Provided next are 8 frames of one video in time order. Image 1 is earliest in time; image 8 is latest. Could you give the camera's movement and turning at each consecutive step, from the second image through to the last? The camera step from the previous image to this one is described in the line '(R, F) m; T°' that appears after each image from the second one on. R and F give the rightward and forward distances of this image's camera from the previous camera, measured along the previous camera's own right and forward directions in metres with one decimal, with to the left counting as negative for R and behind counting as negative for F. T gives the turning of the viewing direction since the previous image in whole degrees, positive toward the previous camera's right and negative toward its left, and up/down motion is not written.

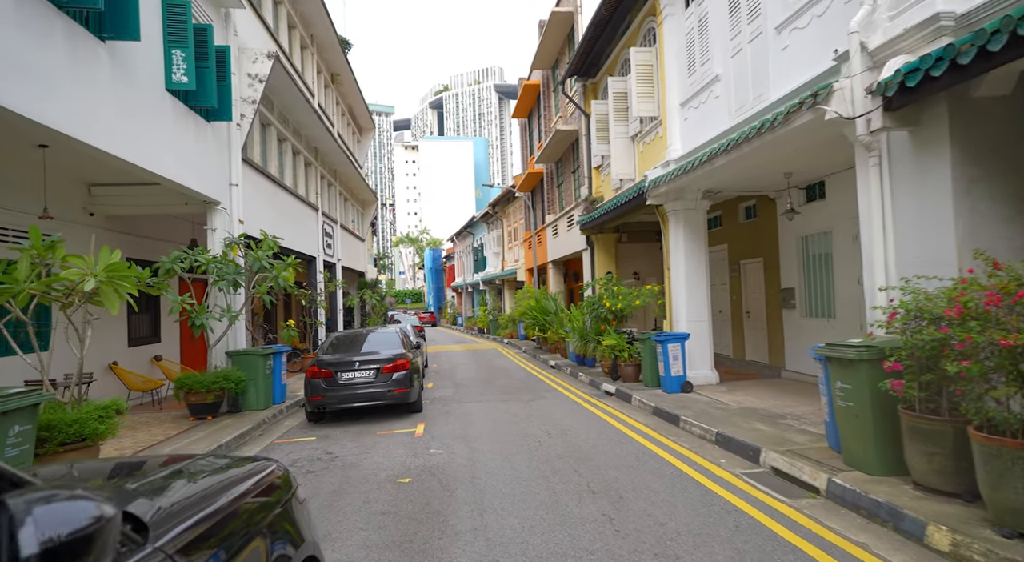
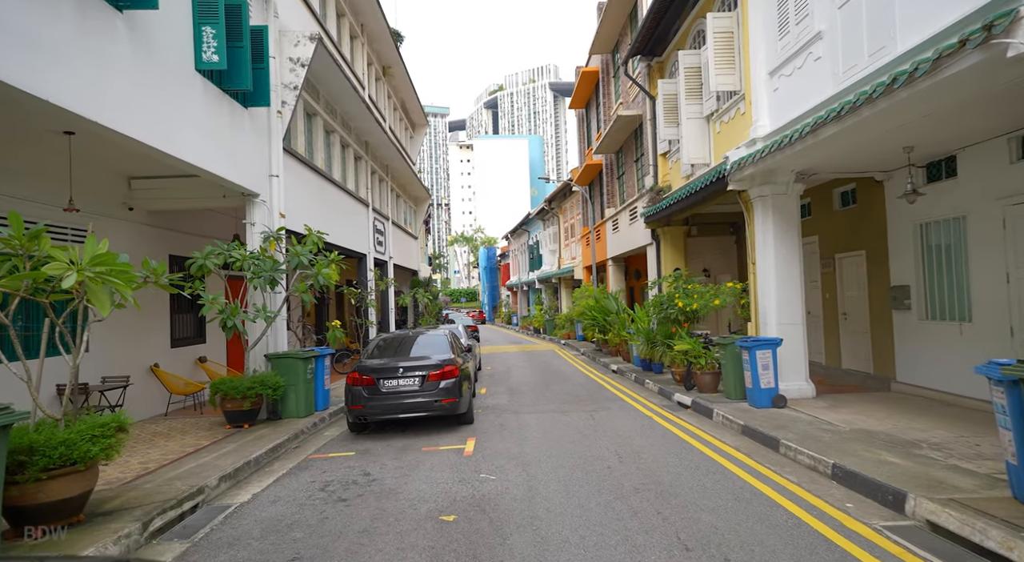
(-0.1, +1.1) m; -5°
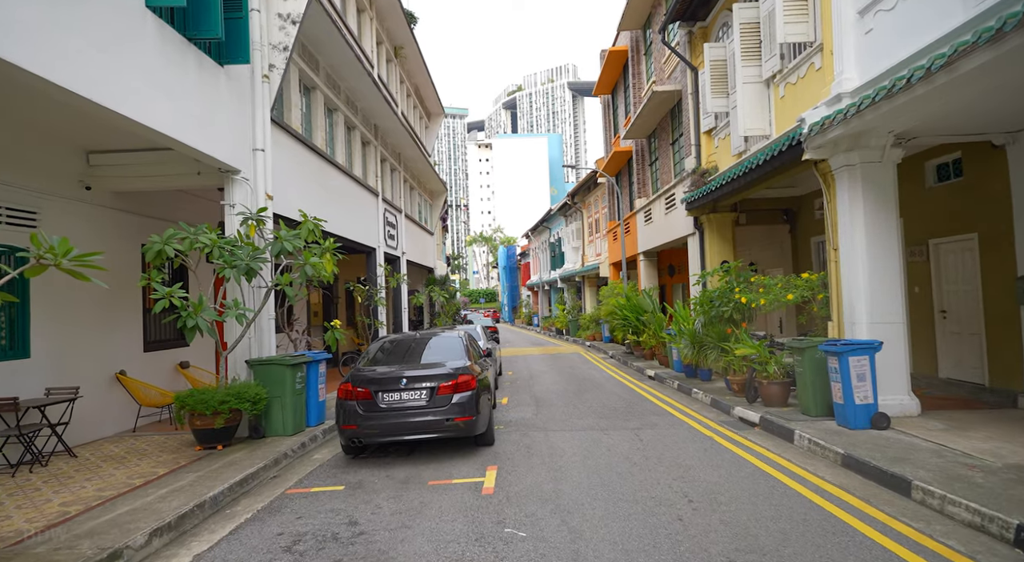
(-0.1, +1.7) m; -2°
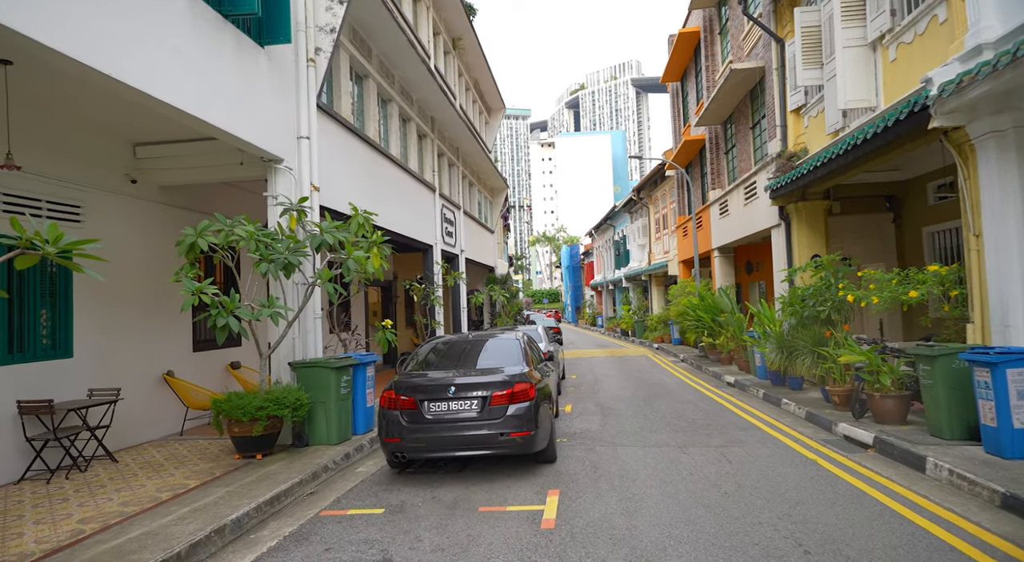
(0.0, +0.9) m; -6°
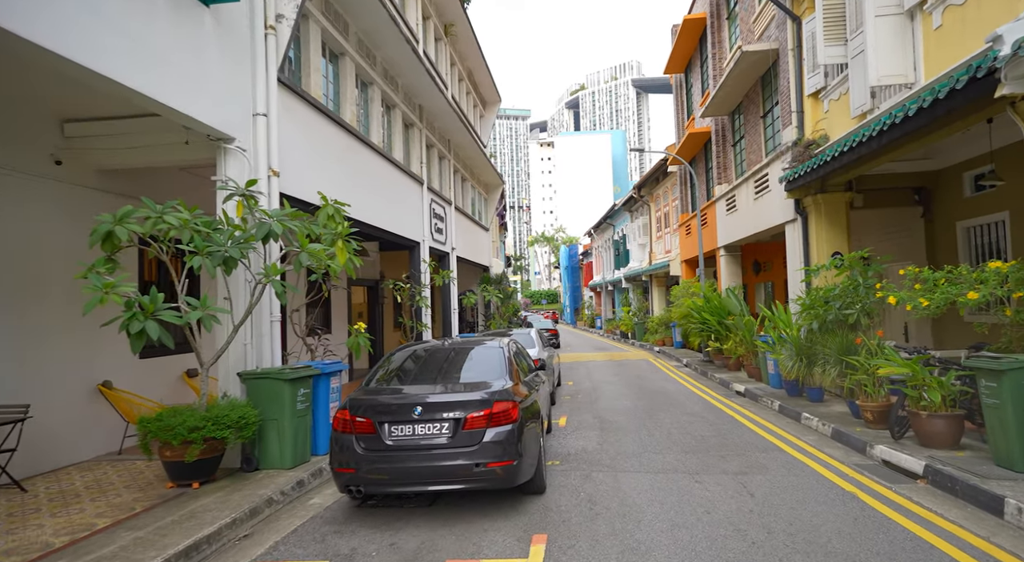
(+0.2, +1.1) m; 0°
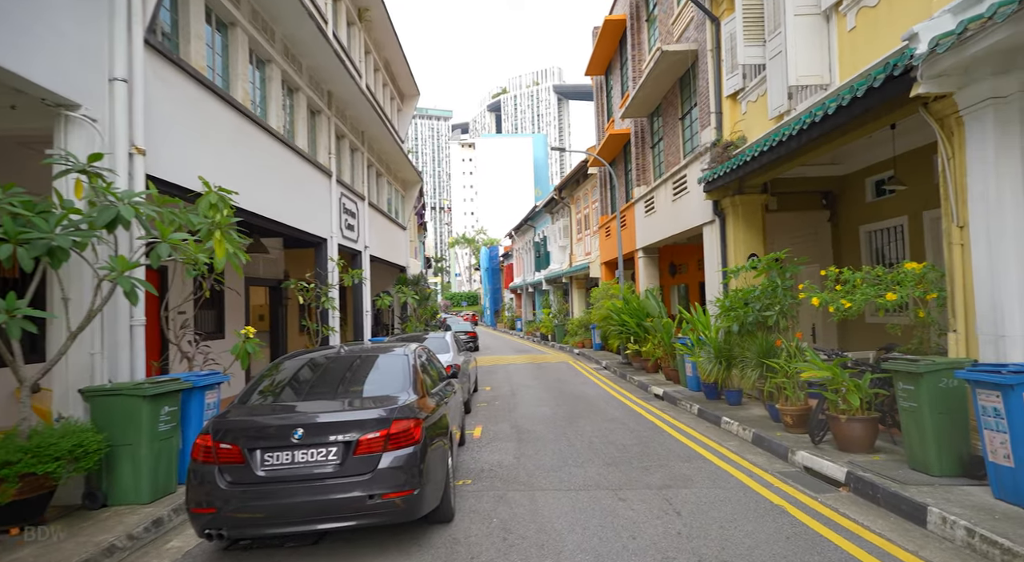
(+0.1, +0.7) m; +8°
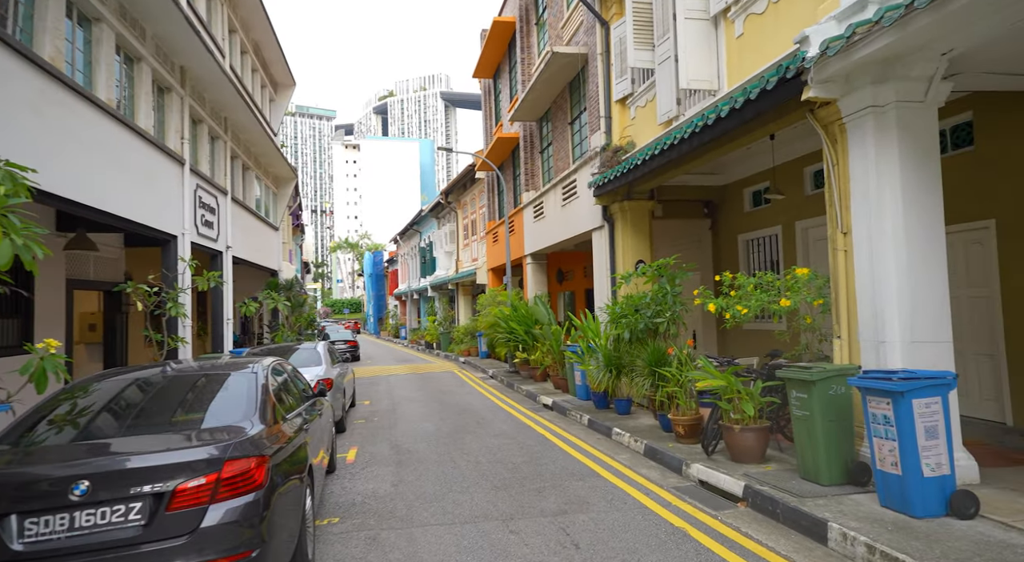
(+0.1, +0.7) m; +11°
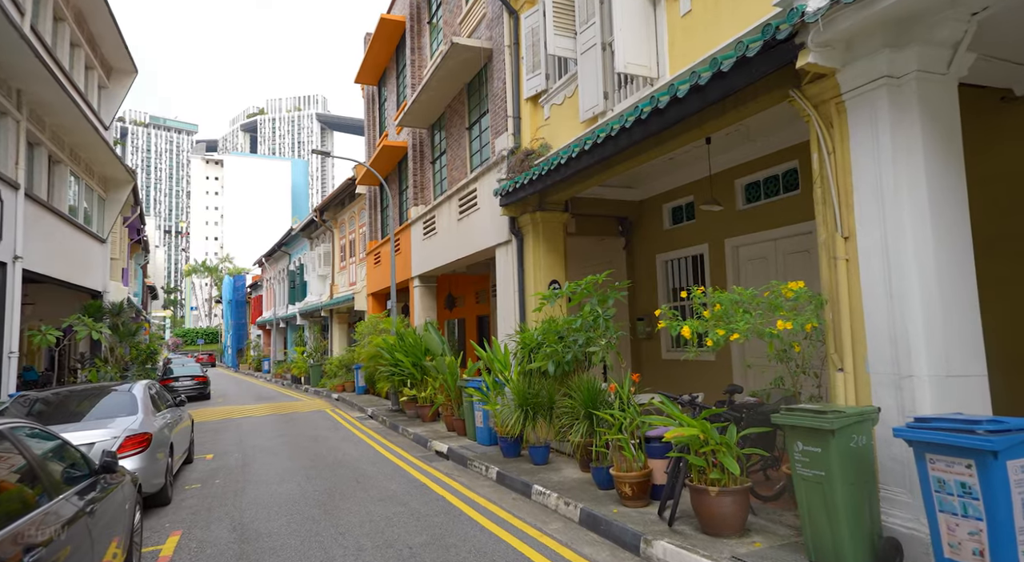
(-0.2, +1.8) m; +12°
